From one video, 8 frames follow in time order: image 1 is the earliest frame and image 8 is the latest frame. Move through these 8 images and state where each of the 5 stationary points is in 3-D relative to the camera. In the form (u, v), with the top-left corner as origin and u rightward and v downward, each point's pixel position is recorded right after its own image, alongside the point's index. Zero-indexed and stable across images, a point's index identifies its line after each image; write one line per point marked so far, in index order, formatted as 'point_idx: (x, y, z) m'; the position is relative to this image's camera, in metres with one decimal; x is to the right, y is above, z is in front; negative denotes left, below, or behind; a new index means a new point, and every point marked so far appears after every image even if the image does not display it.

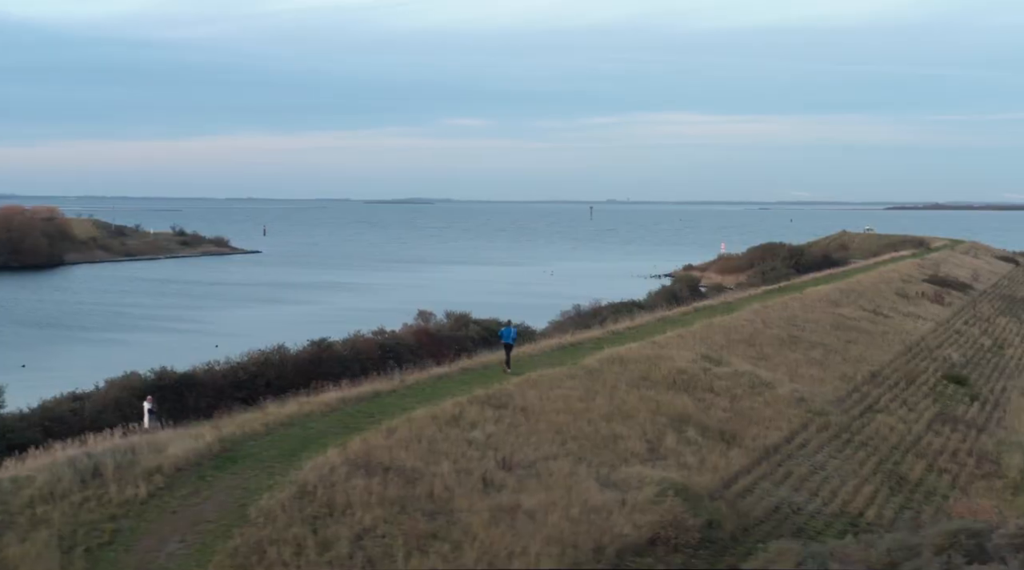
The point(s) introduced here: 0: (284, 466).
0: (-2.3, -1.8, +11.8) m
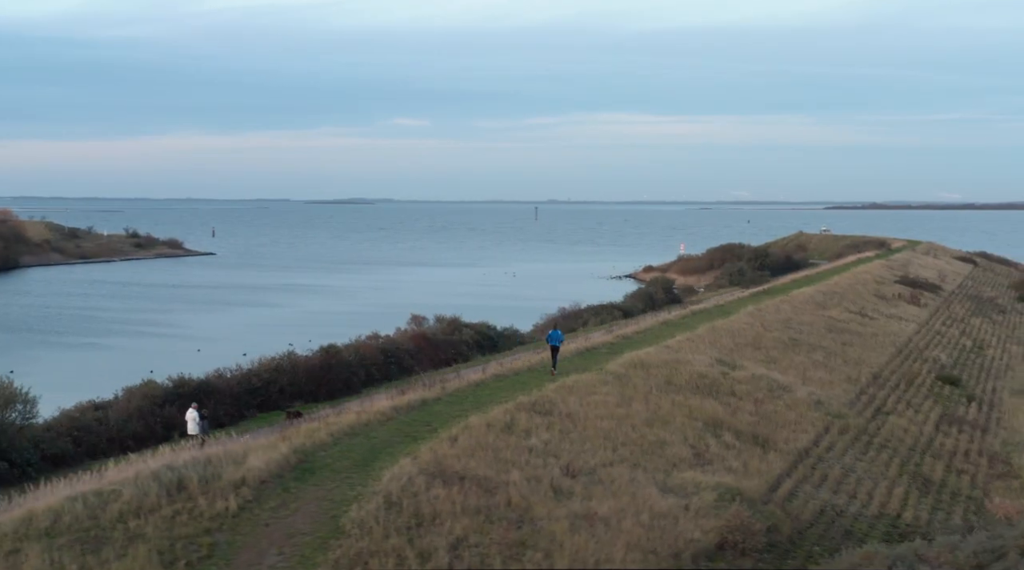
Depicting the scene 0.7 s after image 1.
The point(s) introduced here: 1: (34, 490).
0: (-1.5, -1.9, +11.9) m
1: (-4.8, -2.1, +12.1) m
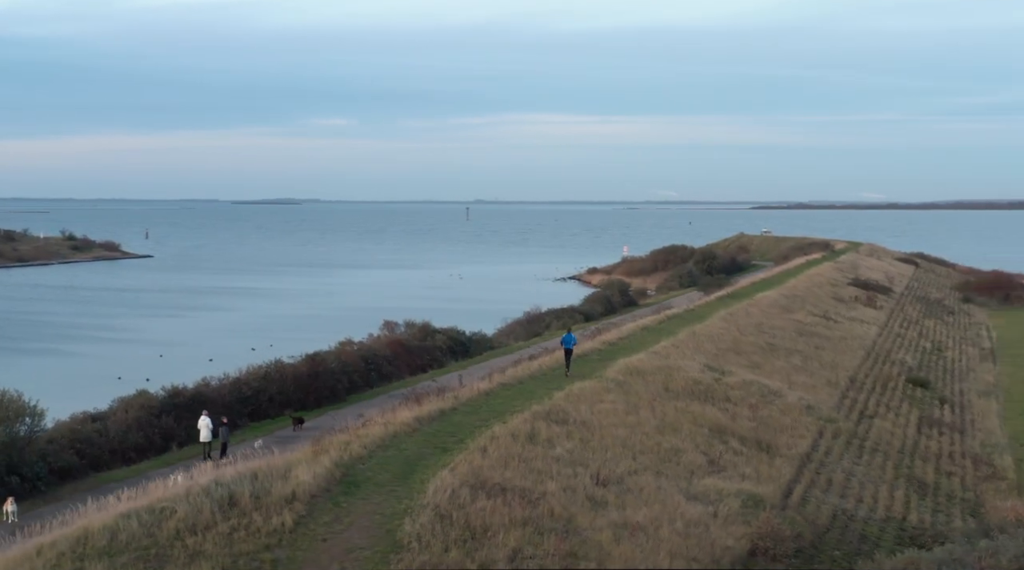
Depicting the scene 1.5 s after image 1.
0: (-1.1, -2.1, +12.0) m
1: (-4.3, -2.3, +12.1) m
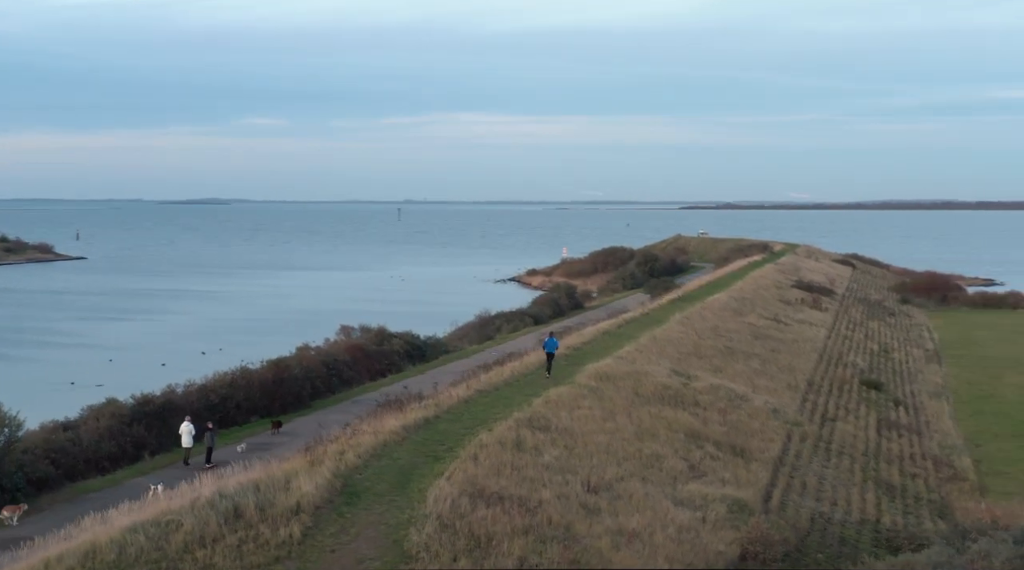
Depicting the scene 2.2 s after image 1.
0: (-1.1, -2.2, +12.1) m
1: (-4.4, -2.4, +12.0) m
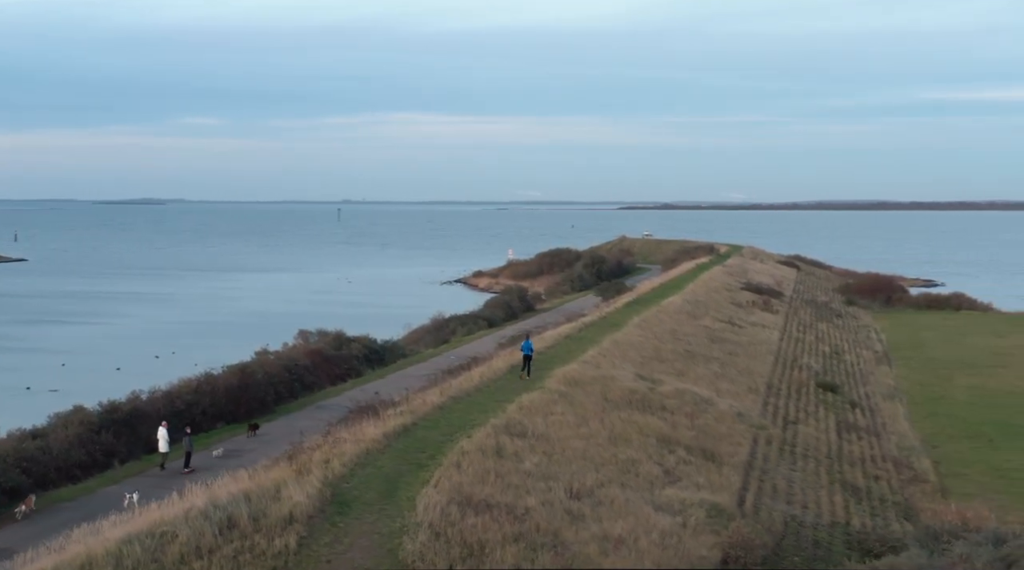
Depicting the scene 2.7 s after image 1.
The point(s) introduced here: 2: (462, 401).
0: (-1.2, -2.3, +12.2) m
1: (-4.5, -2.5, +11.9) m
2: (-0.8, -1.9, +19.7) m
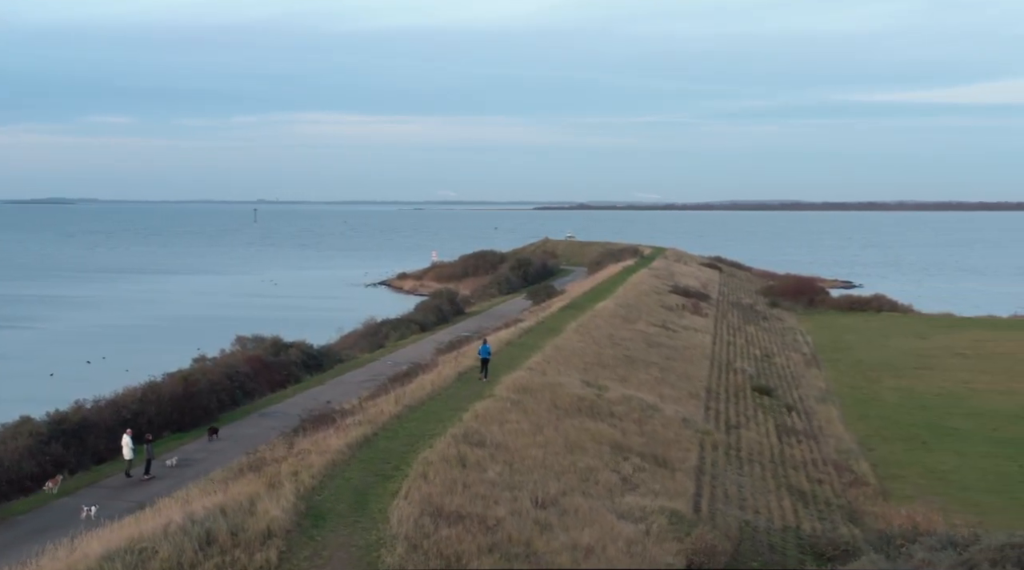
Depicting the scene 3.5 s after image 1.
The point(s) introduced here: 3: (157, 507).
0: (-1.5, -2.4, +12.2) m
1: (-4.7, -2.7, +11.8) m
2: (-1.6, -2.1, +19.8) m
3: (-4.2, -2.6, +13.9) m
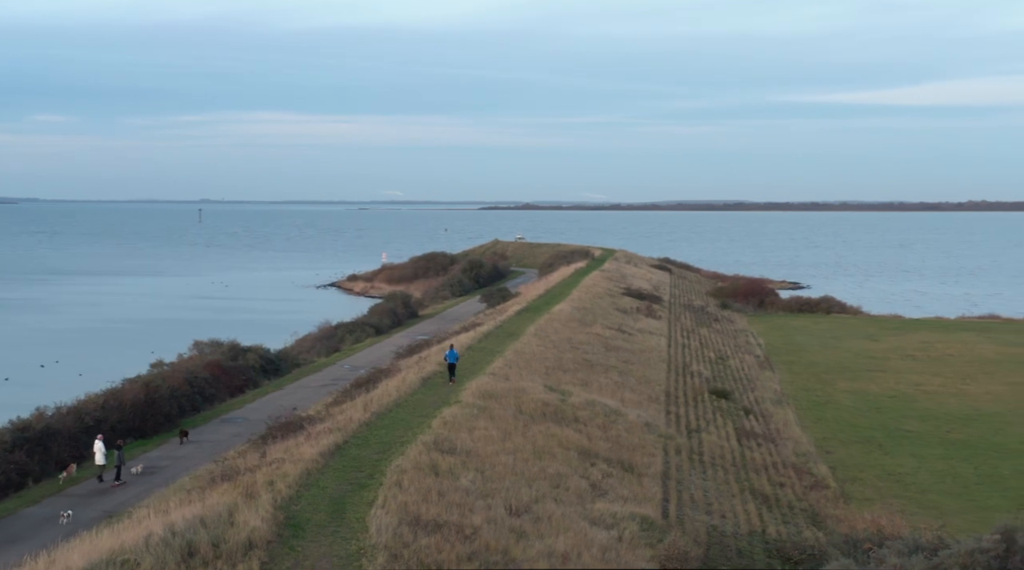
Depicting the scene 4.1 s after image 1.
0: (-1.7, -2.5, +12.3) m
1: (-4.9, -2.8, +11.7) m
2: (-2.1, -2.2, +19.9) m
3: (-4.5, -2.7, +13.9) m
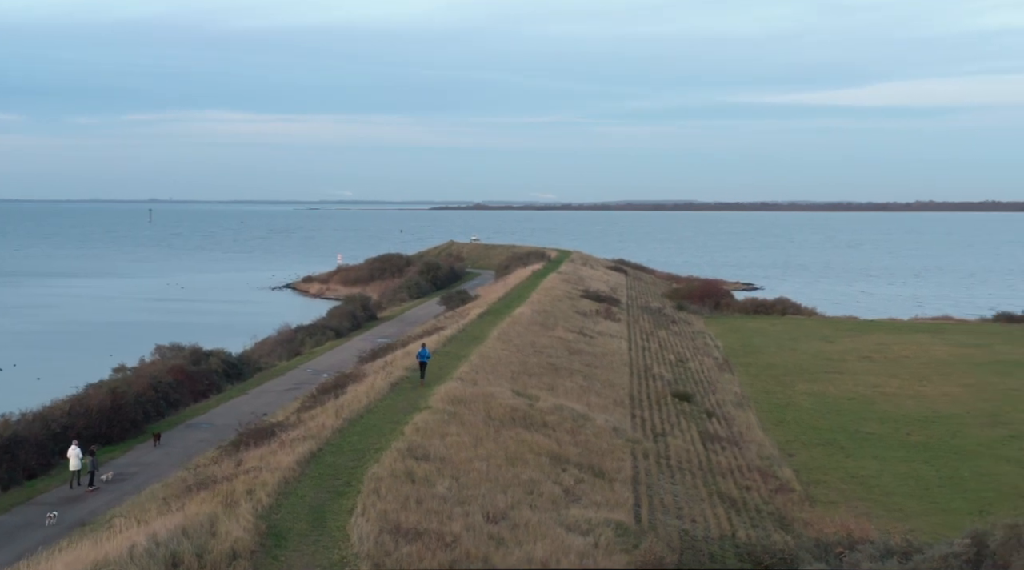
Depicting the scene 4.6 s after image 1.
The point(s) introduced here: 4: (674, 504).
0: (-1.9, -2.6, +12.3) m
1: (-5.1, -2.9, +11.7) m
2: (-2.6, -2.3, +19.9) m
3: (-4.7, -2.8, +13.8) m
4: (+2.7, -3.6, +19.7) m
